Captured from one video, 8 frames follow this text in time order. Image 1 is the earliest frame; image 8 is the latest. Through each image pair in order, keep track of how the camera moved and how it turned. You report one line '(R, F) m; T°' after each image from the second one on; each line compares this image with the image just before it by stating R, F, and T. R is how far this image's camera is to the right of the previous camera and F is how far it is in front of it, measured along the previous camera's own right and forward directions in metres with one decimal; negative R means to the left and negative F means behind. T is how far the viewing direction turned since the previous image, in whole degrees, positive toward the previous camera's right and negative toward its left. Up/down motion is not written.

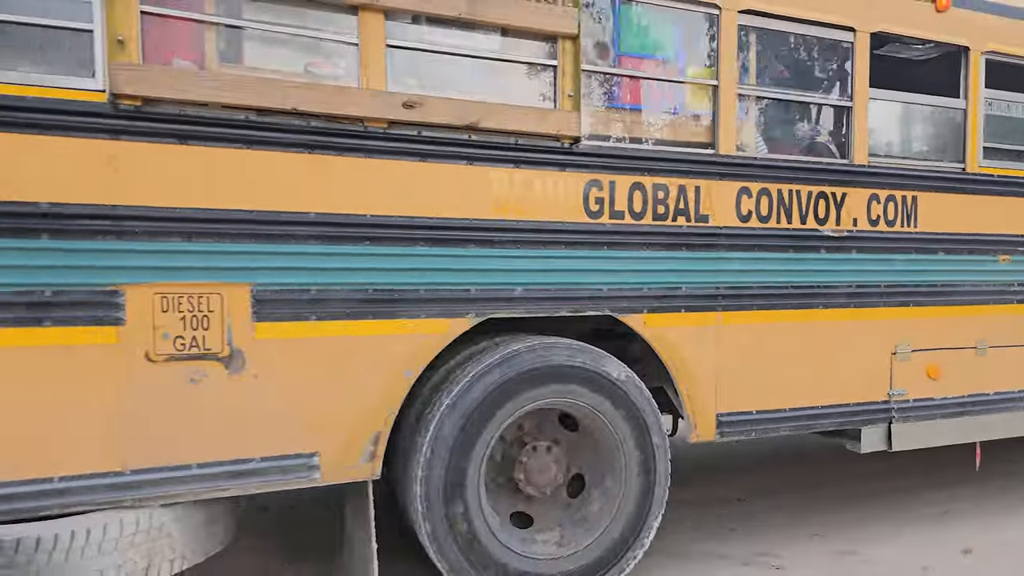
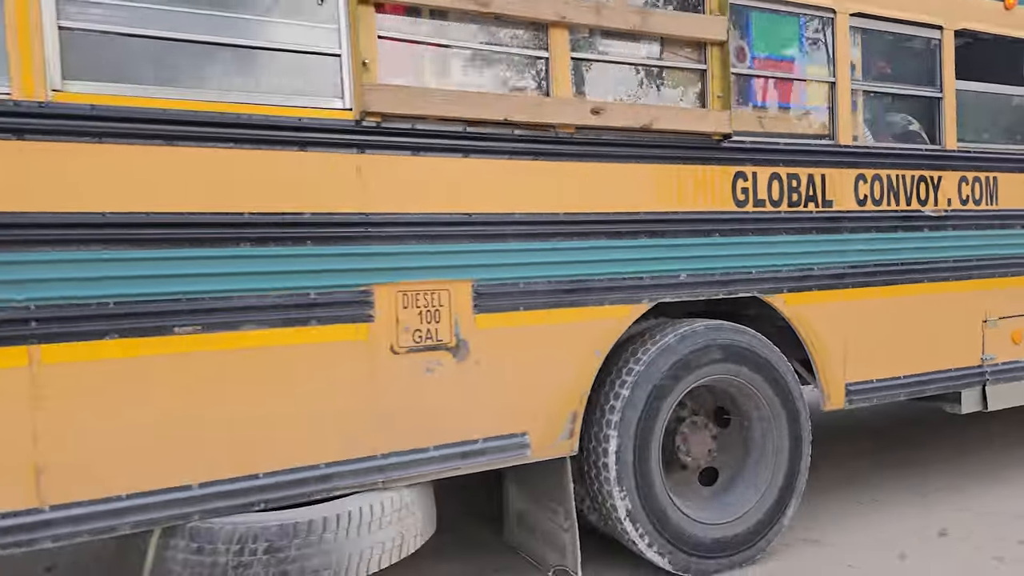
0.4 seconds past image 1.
(-0.6, -0.2) m; +2°
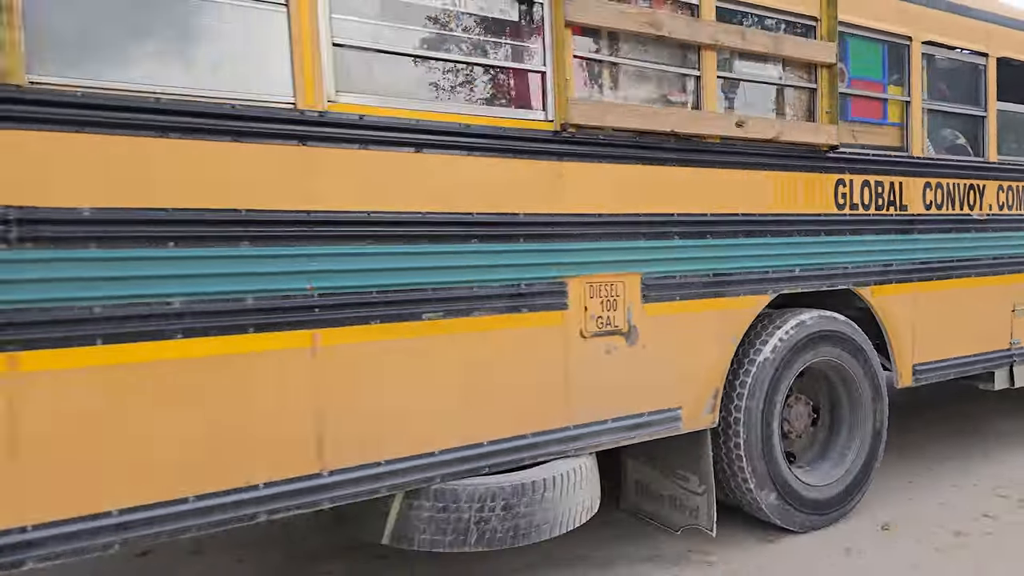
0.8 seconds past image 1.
(-0.7, -0.2) m; +5°
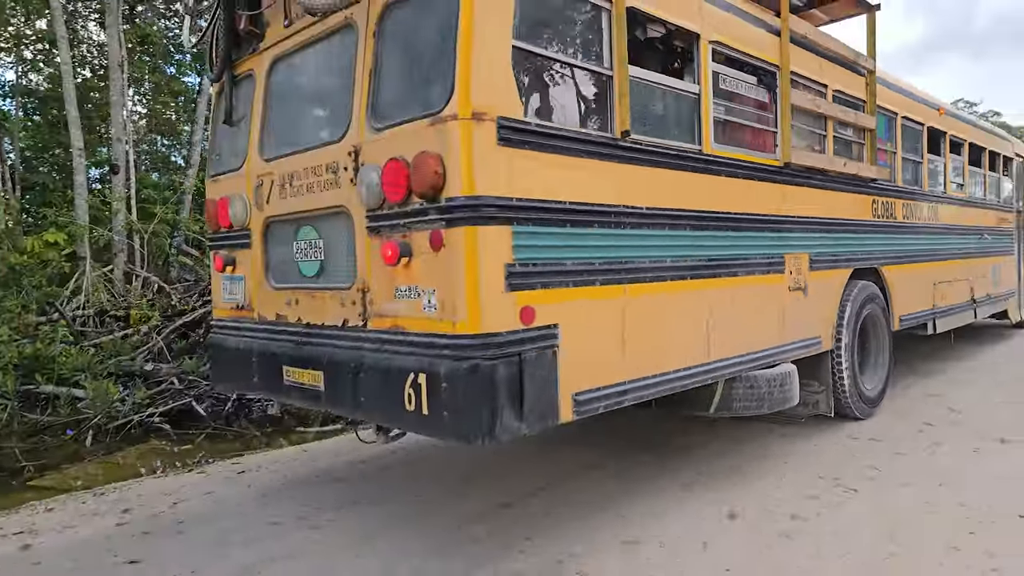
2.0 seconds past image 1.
(-1.9, -0.9) m; +15°
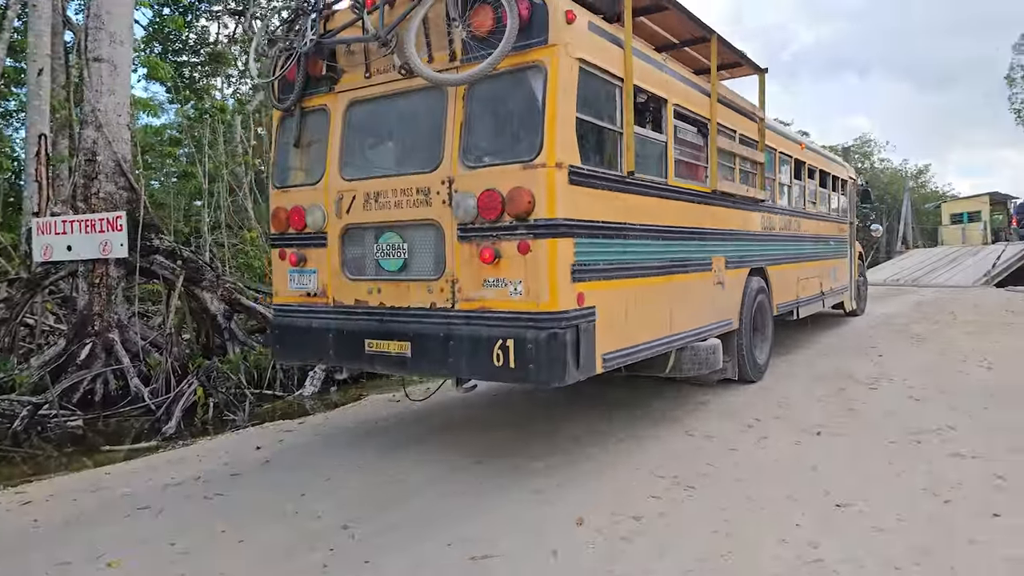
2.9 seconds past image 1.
(-0.8, -0.9) m; +11°
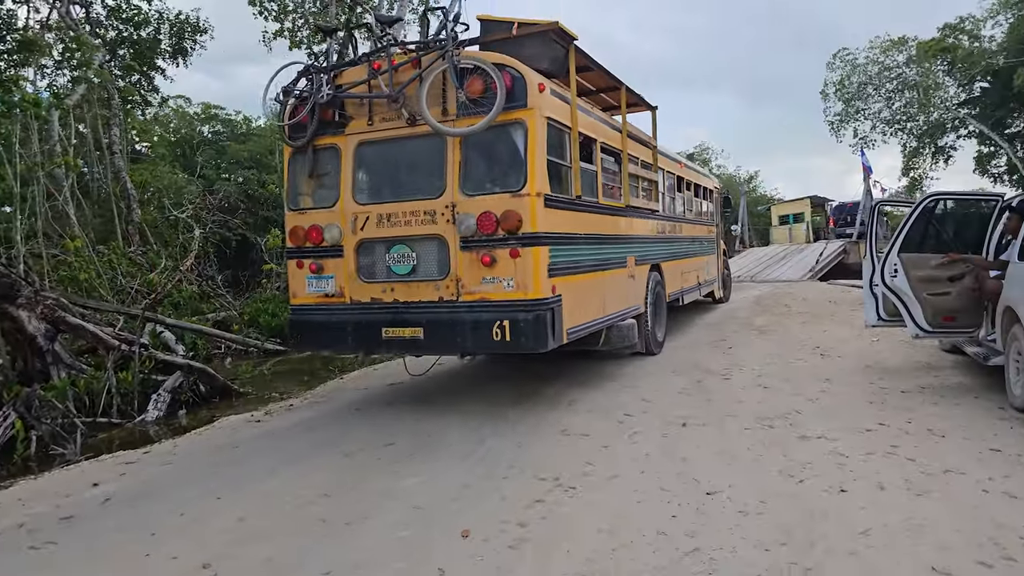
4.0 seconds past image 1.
(-0.8, -1.1) m; +11°
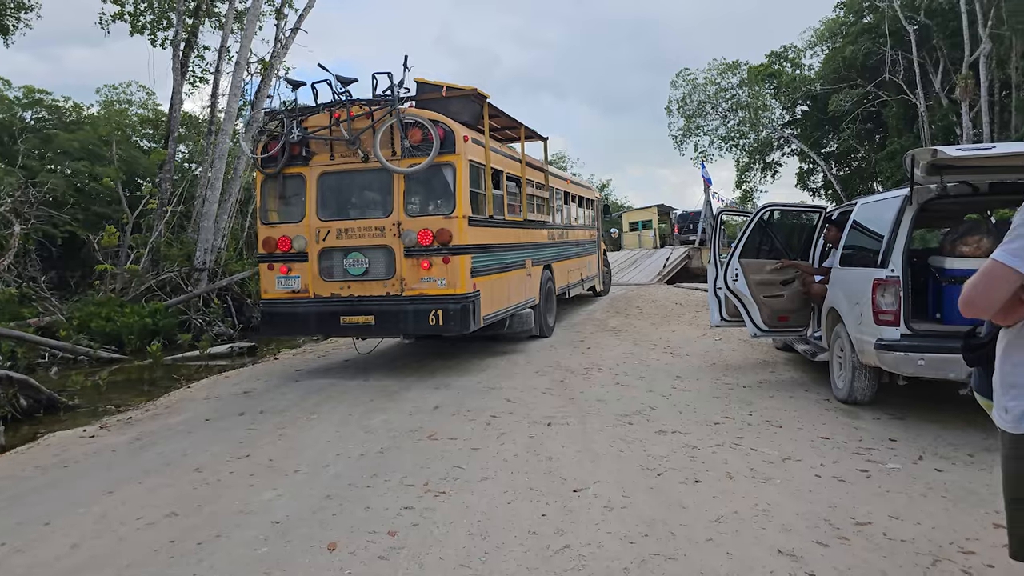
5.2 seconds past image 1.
(-0.6, -1.5) m; +11°
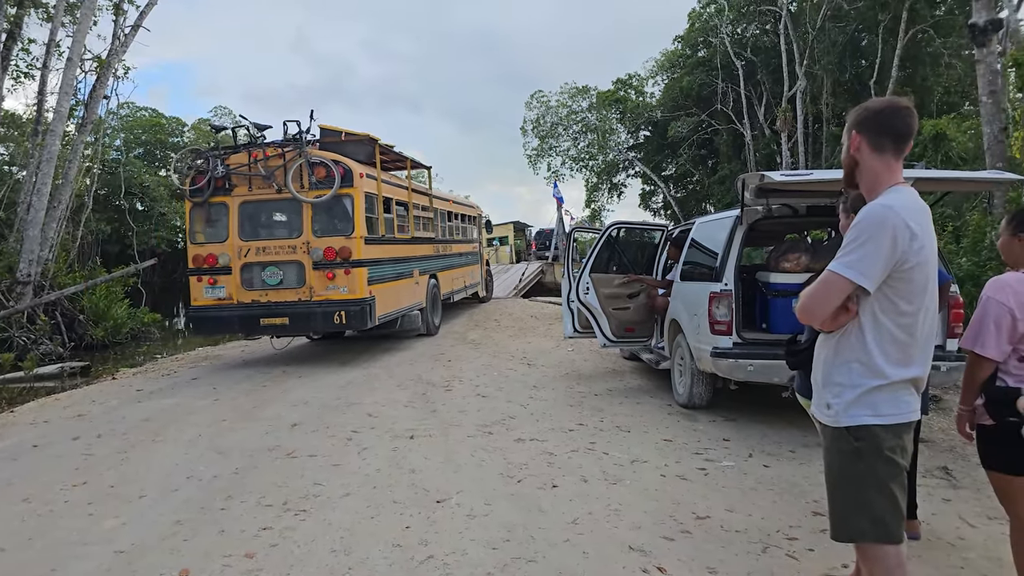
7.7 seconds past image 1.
(-0.3, -1.7) m; +11°
